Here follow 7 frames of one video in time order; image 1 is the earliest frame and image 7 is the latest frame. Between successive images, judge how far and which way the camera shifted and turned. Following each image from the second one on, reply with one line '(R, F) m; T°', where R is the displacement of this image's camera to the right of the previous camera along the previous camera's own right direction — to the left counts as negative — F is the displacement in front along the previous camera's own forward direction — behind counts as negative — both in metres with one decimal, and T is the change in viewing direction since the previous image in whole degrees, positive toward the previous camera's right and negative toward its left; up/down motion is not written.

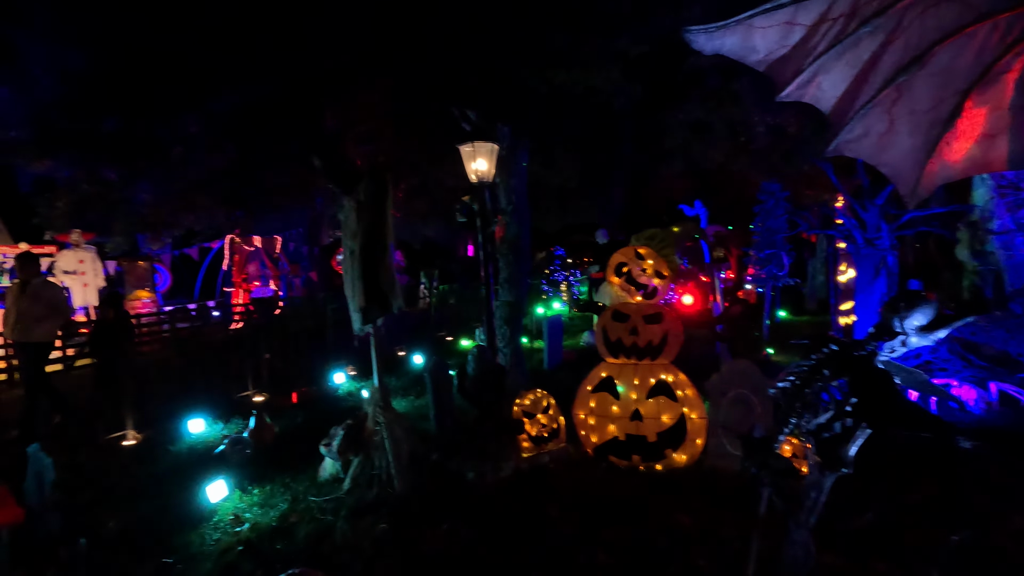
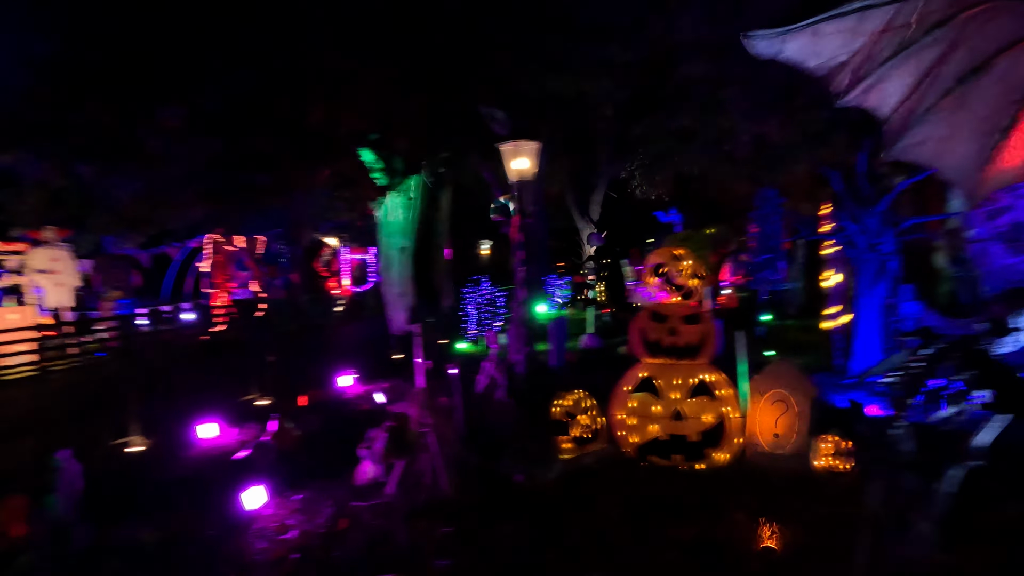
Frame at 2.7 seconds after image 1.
(-0.8, +0.1) m; +3°
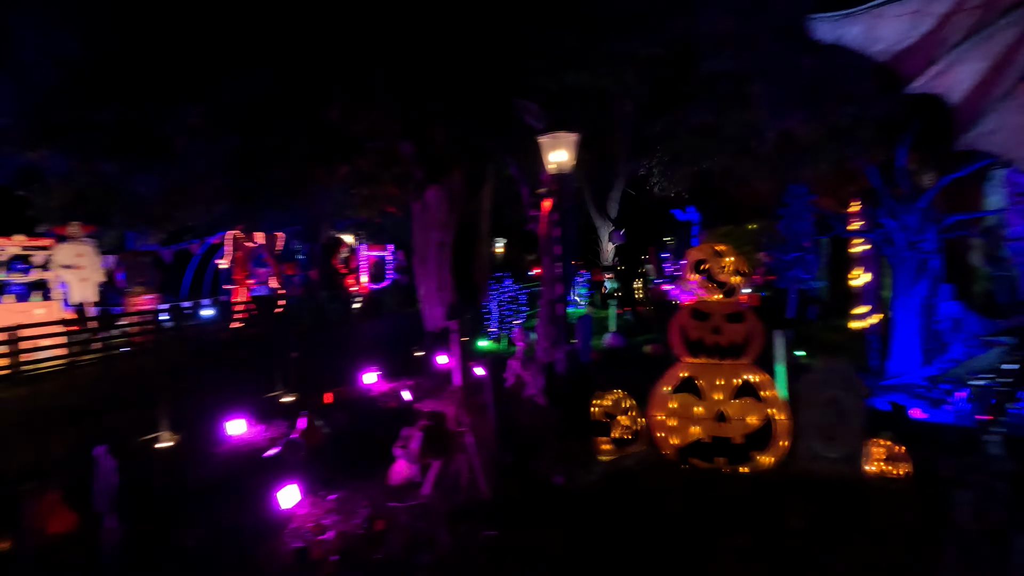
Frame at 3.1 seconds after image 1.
(-0.3, +0.2) m; -1°
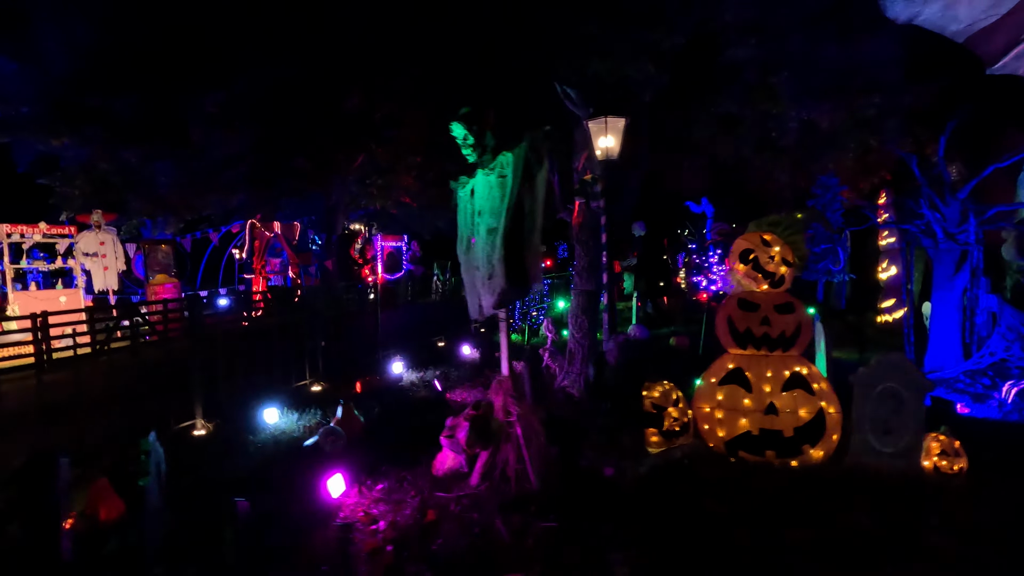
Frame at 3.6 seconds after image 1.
(-0.4, +0.1) m; -1°
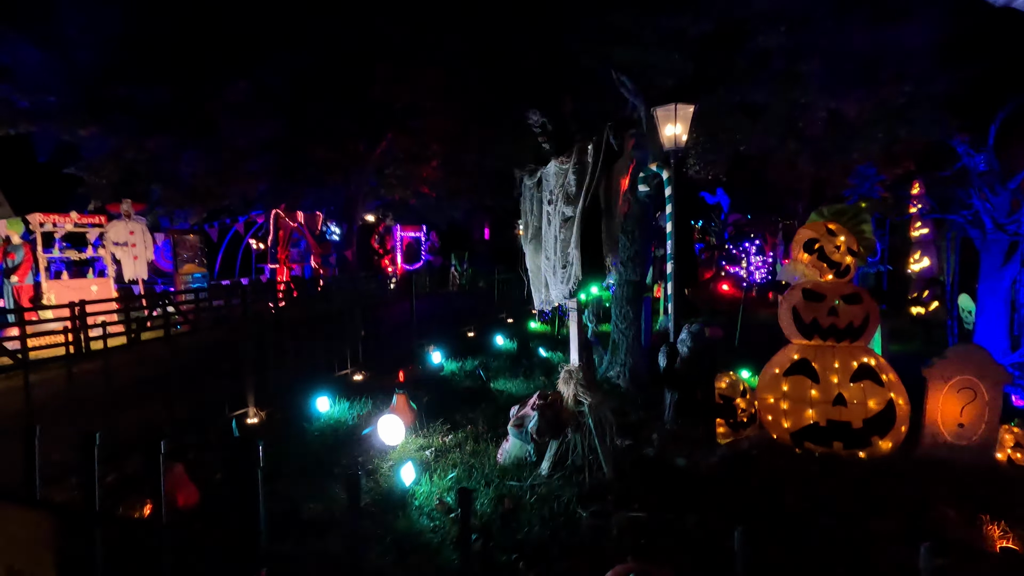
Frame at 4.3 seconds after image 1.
(-0.6, 0.0) m; -1°
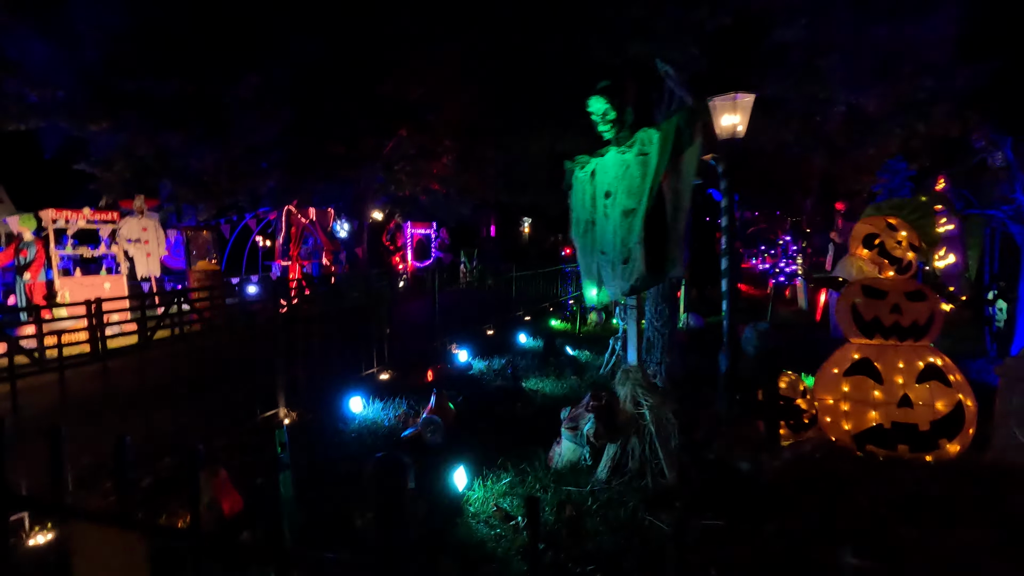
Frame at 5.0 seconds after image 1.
(-0.5, +0.2) m; 0°
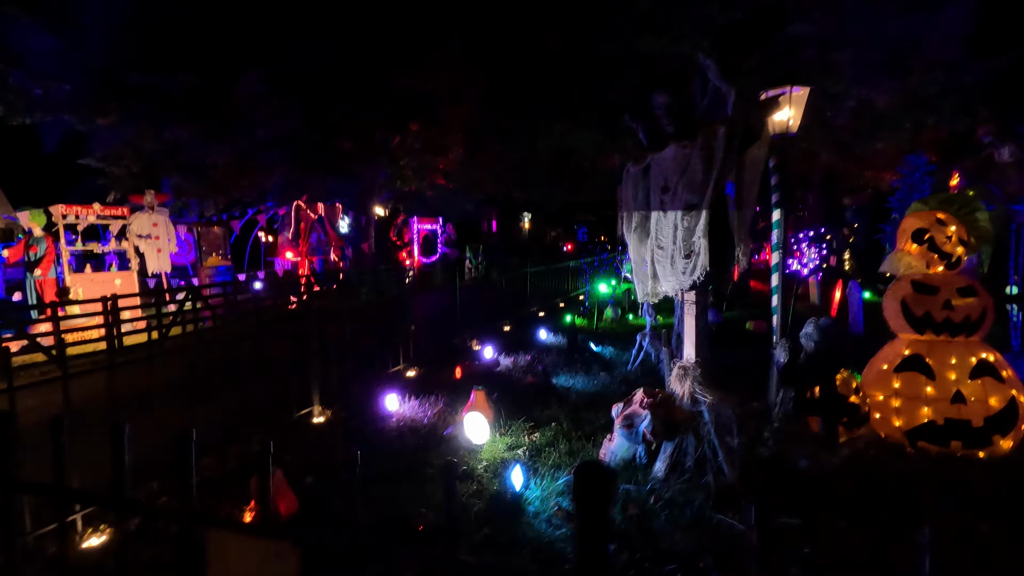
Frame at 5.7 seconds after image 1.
(-0.5, +0.1) m; +1°
